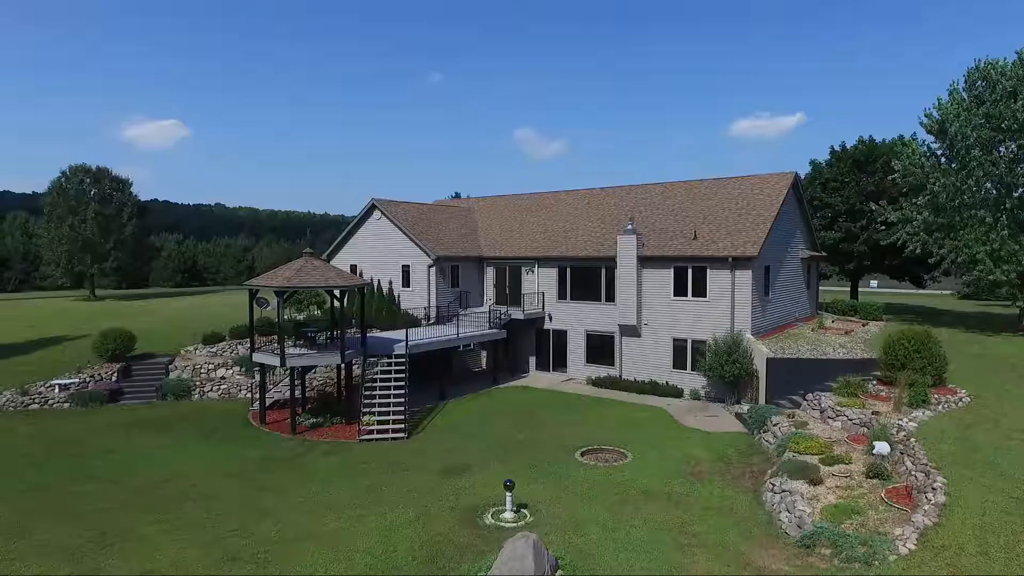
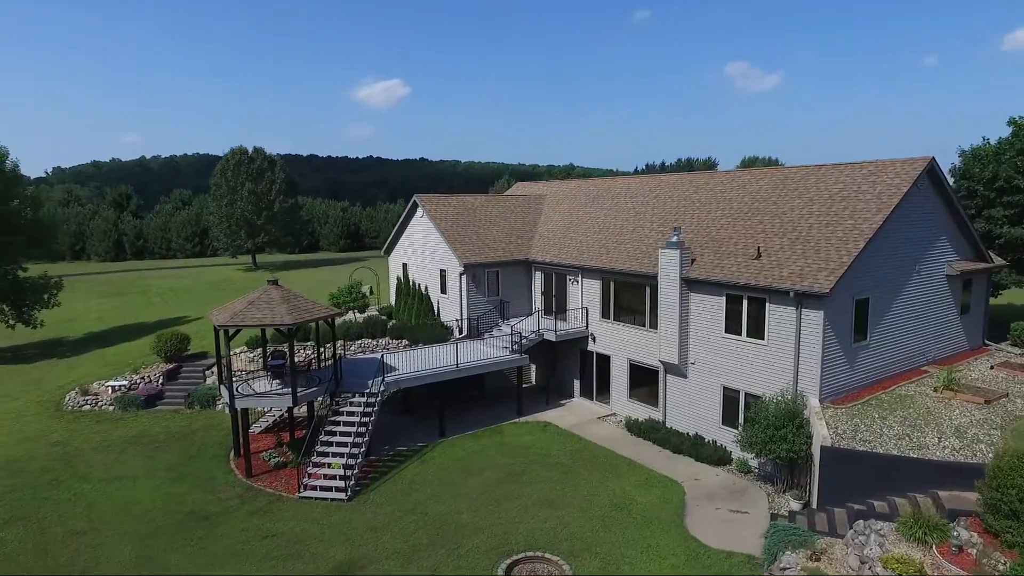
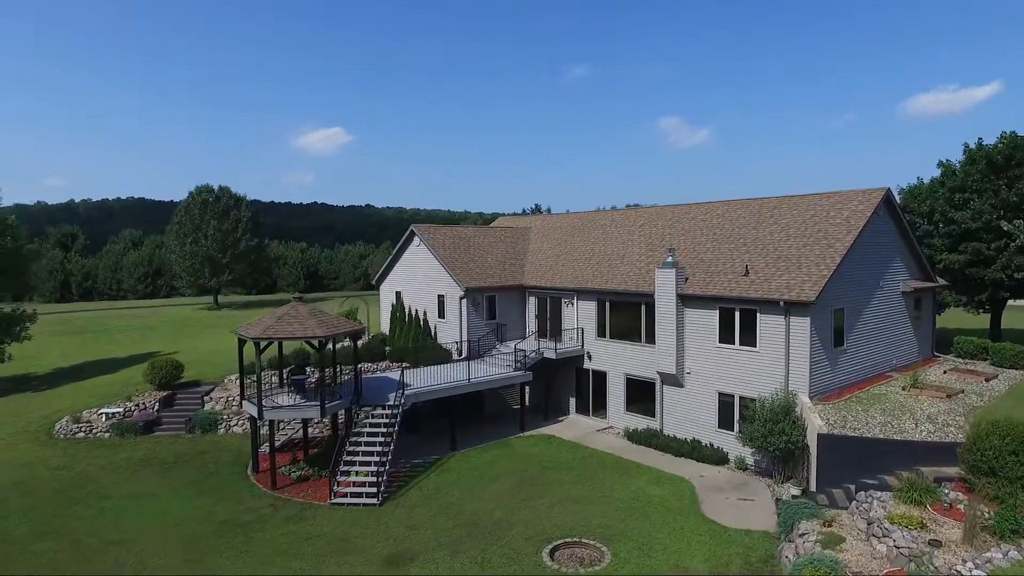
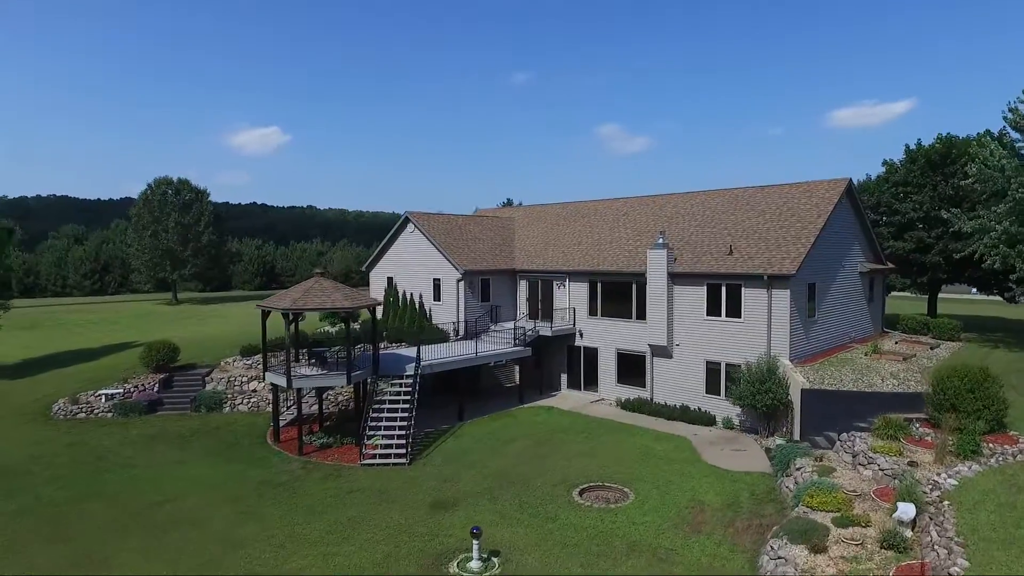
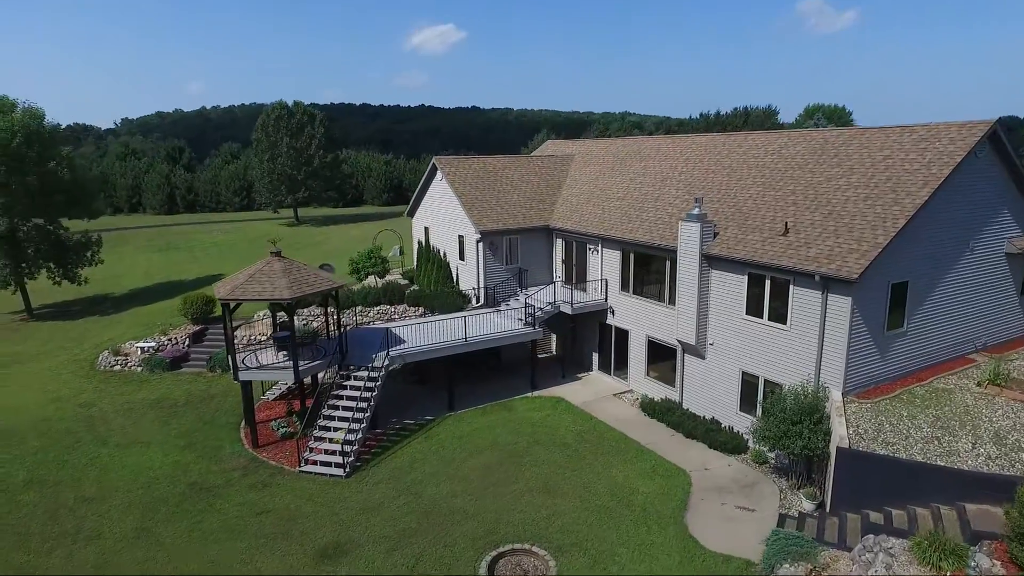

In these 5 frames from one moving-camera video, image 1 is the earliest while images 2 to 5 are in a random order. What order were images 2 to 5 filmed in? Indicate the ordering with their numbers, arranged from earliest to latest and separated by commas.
4, 3, 2, 5
